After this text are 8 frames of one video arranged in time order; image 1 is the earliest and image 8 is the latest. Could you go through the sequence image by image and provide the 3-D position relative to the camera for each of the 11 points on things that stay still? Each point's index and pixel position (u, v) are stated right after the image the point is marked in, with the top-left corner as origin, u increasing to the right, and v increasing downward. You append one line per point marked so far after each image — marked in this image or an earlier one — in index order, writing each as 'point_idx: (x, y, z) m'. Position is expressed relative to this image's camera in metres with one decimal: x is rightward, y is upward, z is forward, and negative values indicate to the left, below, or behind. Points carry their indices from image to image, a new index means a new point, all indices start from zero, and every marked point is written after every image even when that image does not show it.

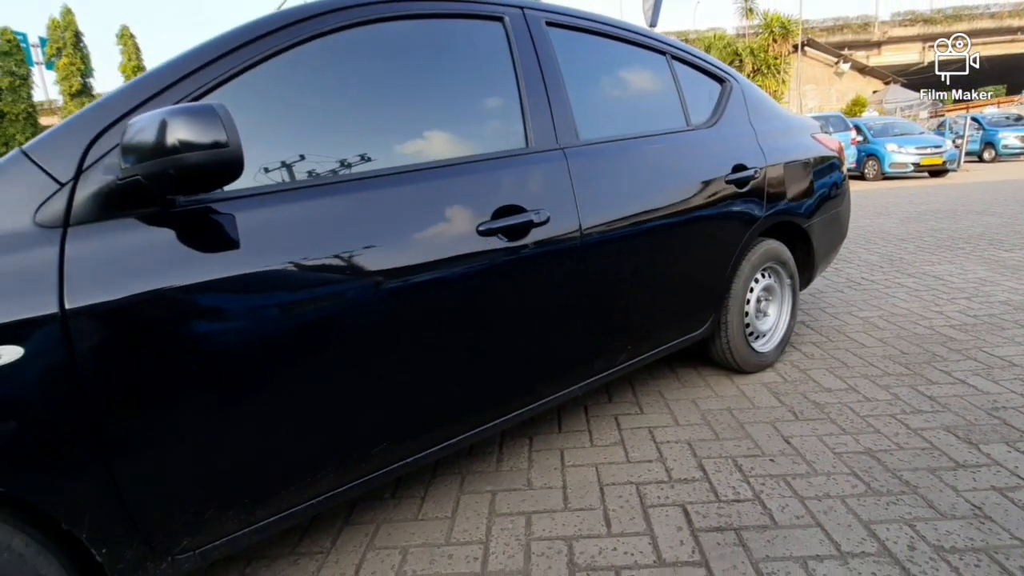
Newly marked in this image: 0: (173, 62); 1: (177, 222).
0: (-0.9, +0.6, +1.5) m
1: (-0.8, +0.2, +1.4) m
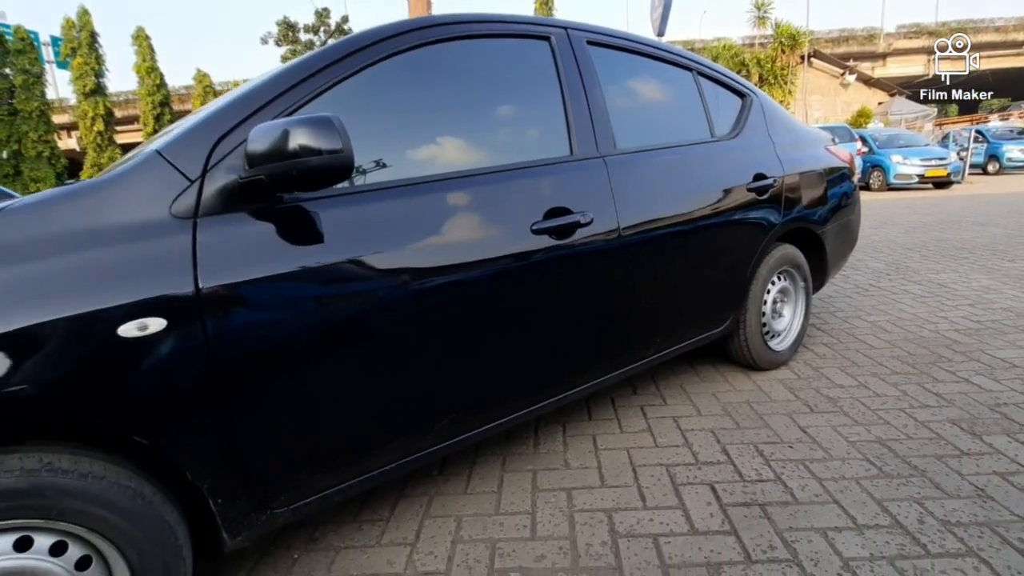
0: (-0.7, +0.7, +1.7) m
1: (-0.6, +0.2, +1.5) m
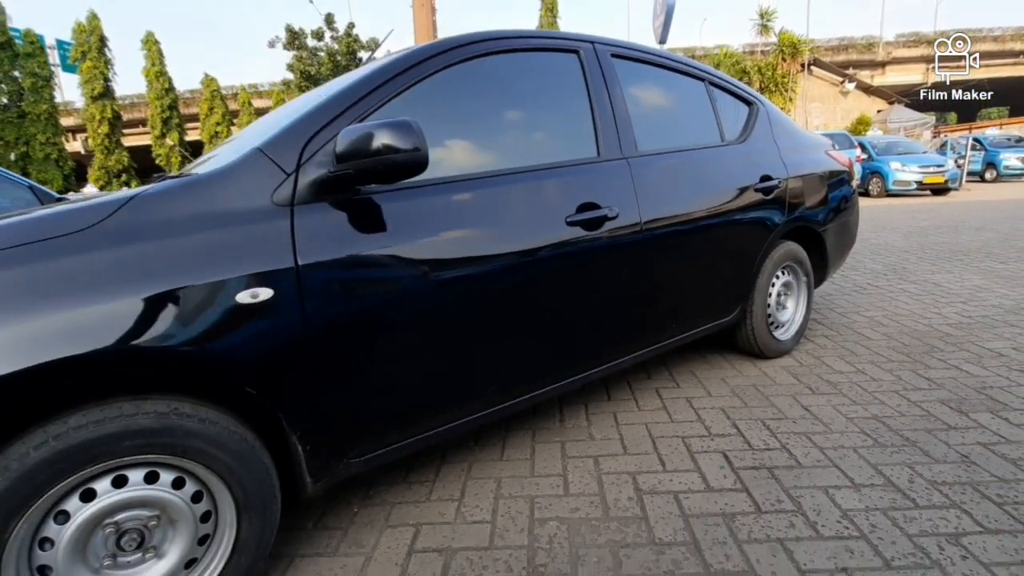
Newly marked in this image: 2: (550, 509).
0: (-0.6, +0.7, +1.9) m
1: (-0.5, +0.3, +1.8) m
2: (+0.2, -0.9, +2.0) m
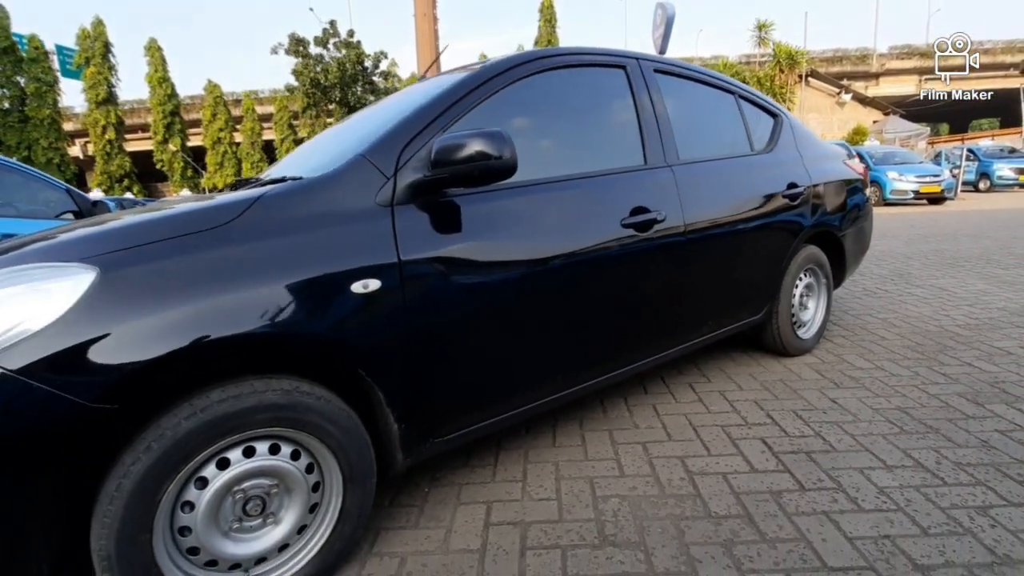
0: (-0.3, +0.8, +2.1) m
1: (-0.2, +0.3, +2.0) m
2: (+0.4, -0.8, +2.2) m
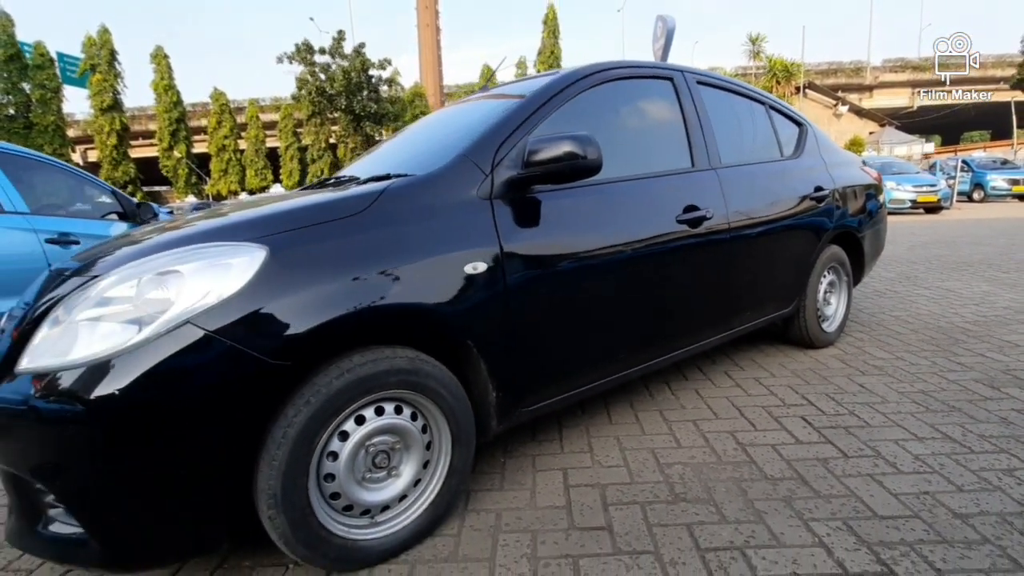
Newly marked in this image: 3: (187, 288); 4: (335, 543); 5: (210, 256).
0: (0.0, +0.8, +2.4) m
1: (+0.1, +0.4, +2.2) m
2: (+0.7, -0.8, +2.5) m
3: (-0.9, 0.0, +1.6) m
4: (-0.6, -0.9, +1.8) m
5: (-0.9, +0.1, +1.7) m
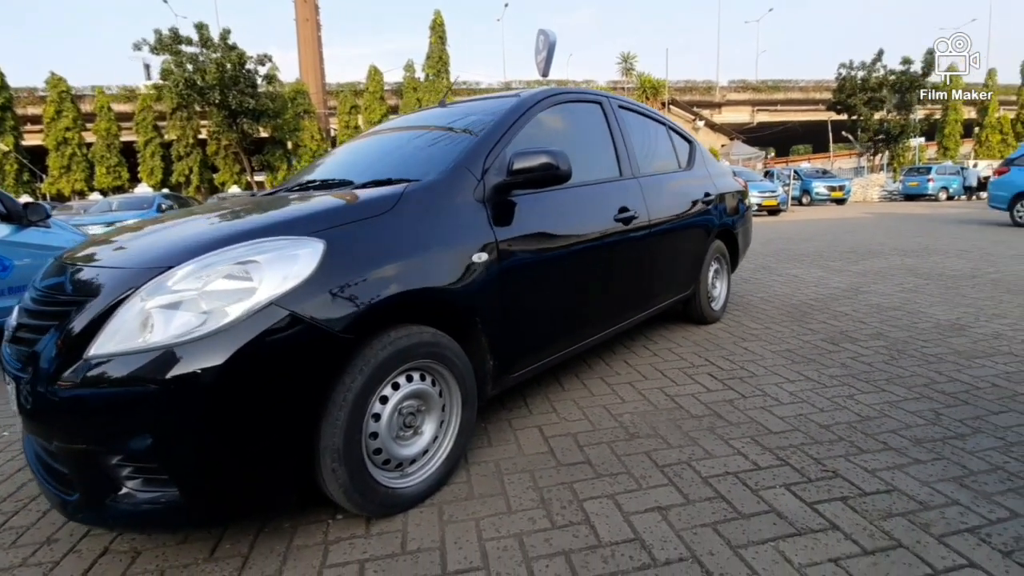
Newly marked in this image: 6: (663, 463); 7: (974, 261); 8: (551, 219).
0: (-0.1, +0.9, +2.8) m
1: (0.0, +0.4, +2.7) m
2: (+0.6, -0.7, +3.0) m
3: (-0.9, 0.0, +1.9) m
4: (-0.5, -0.8, +2.1) m
5: (-0.8, +0.1, +1.9) m
6: (+0.7, -0.8, +2.4) m
7: (+6.5, +0.4, +7.4) m
8: (+0.2, +0.4, +2.9) m
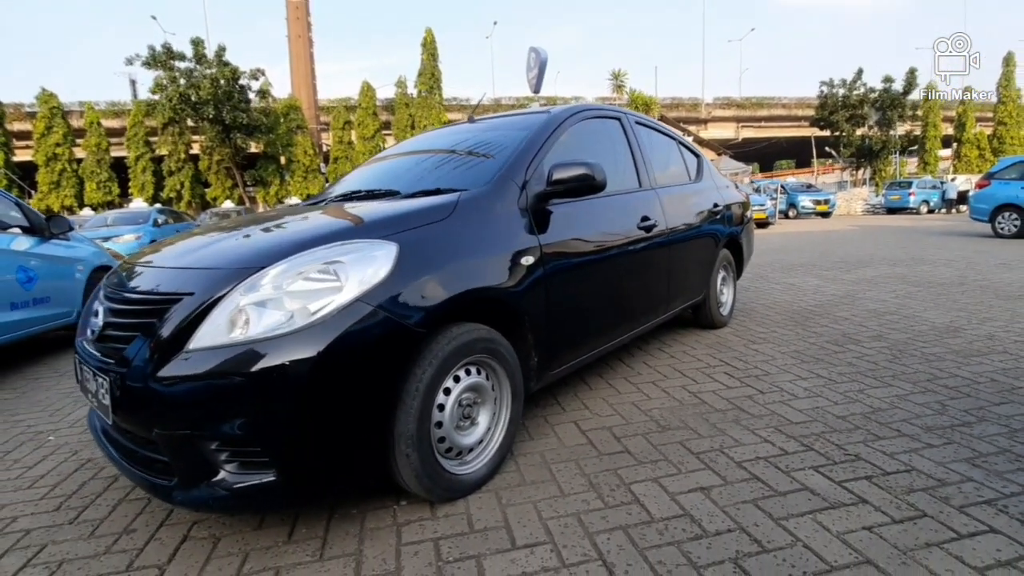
0: (+0.1, +0.9, +3.1) m
1: (+0.2, +0.4, +2.9) m
2: (+0.8, -0.7, +3.2) m
3: (-0.6, 0.0, +2.0) m
4: (-0.3, -0.8, +2.2) m
5: (-0.6, +0.1, +2.1) m
6: (+0.9, -0.8, +2.6) m
7: (+6.6, +0.3, +7.7) m
8: (+0.4, +0.4, +3.1) m
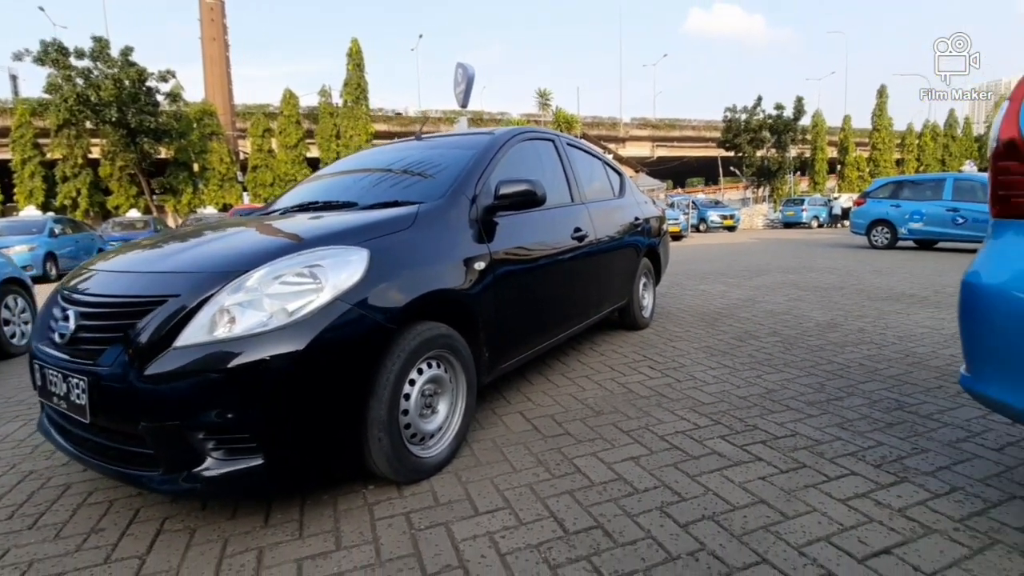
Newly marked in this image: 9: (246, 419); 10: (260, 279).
0: (-0.3, +0.8, +3.4) m
1: (-0.1, +0.4, +3.2) m
2: (+0.5, -0.7, +3.6) m
3: (-0.8, 0.0, +2.3) m
4: (-0.5, -0.8, +2.5) m
5: (-0.8, +0.1, +2.3) m
6: (+0.7, -0.8, +3.0) m
7: (+5.6, +0.2, +8.9) m
8: (+0.1, +0.3, +3.4) m
9: (-1.1, -0.5, +2.1) m
10: (-1.1, 0.0, +2.2) m
